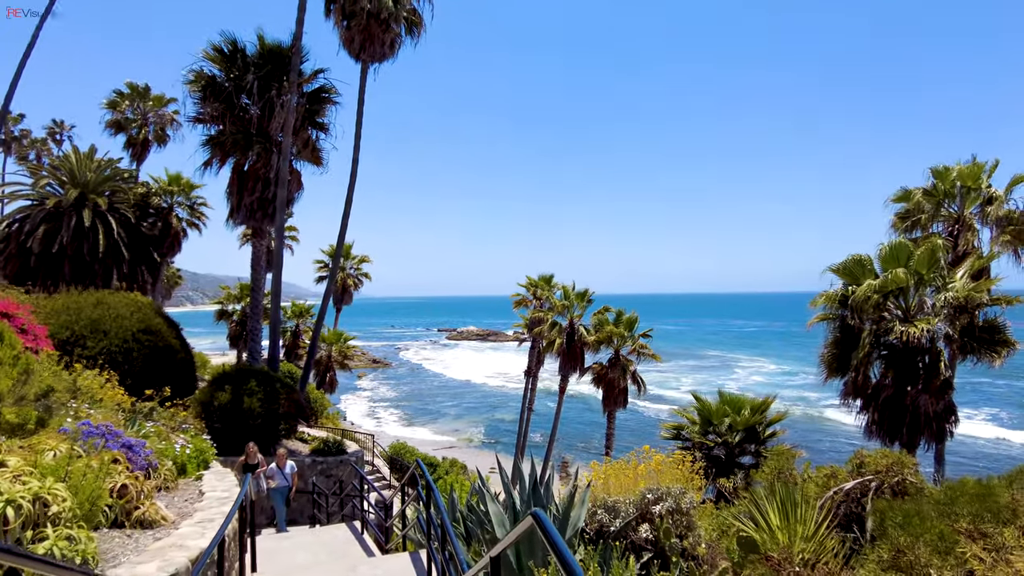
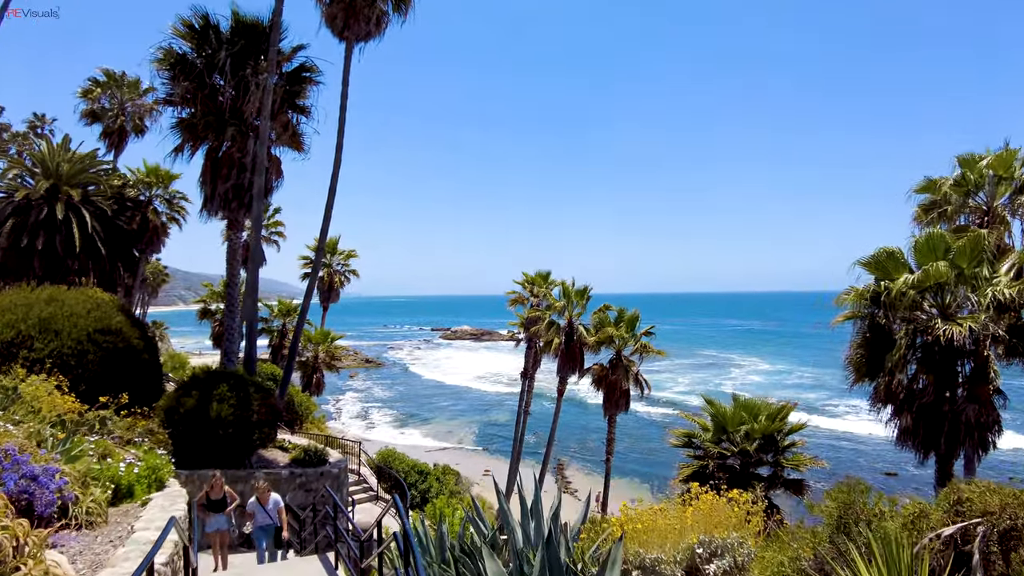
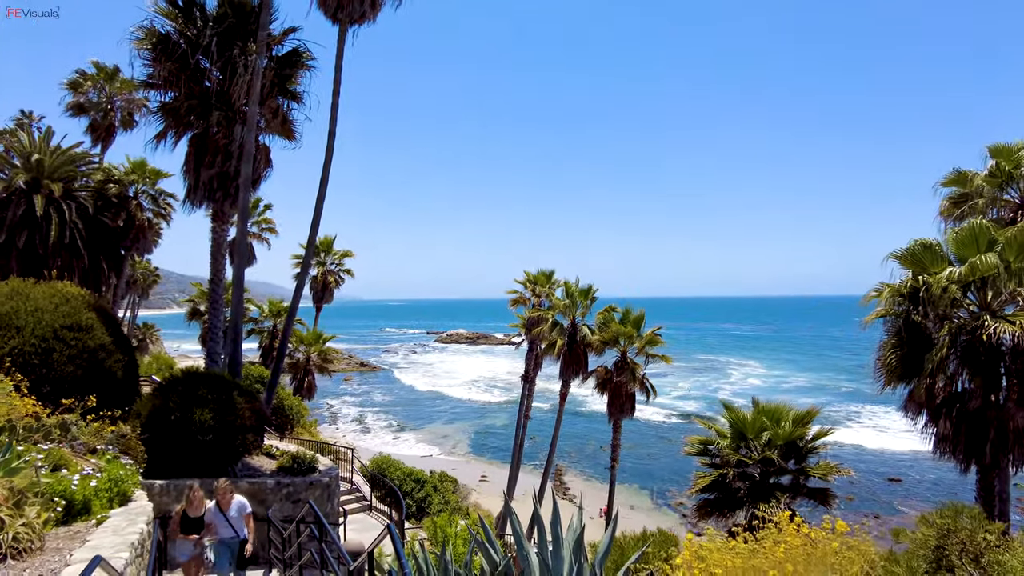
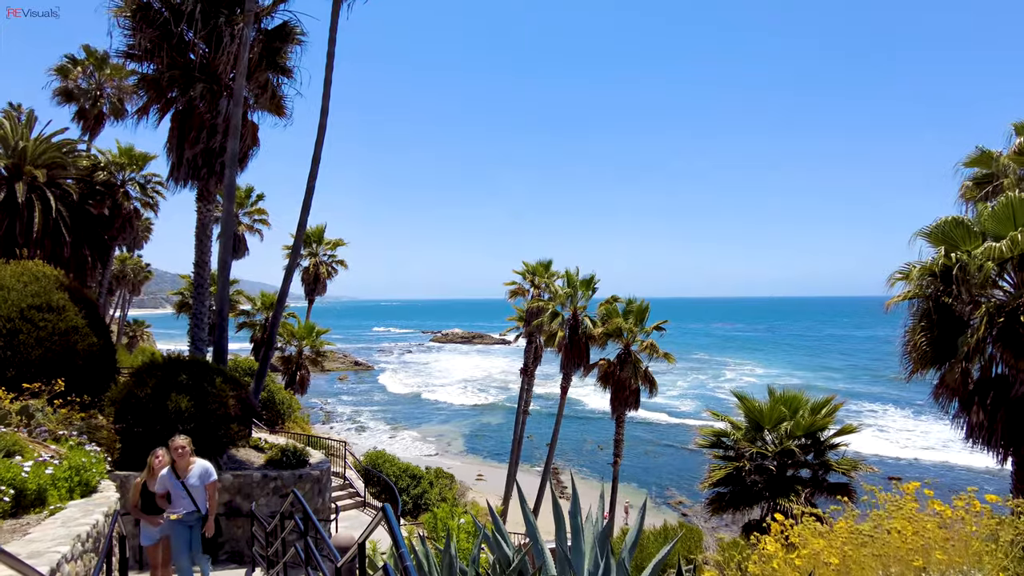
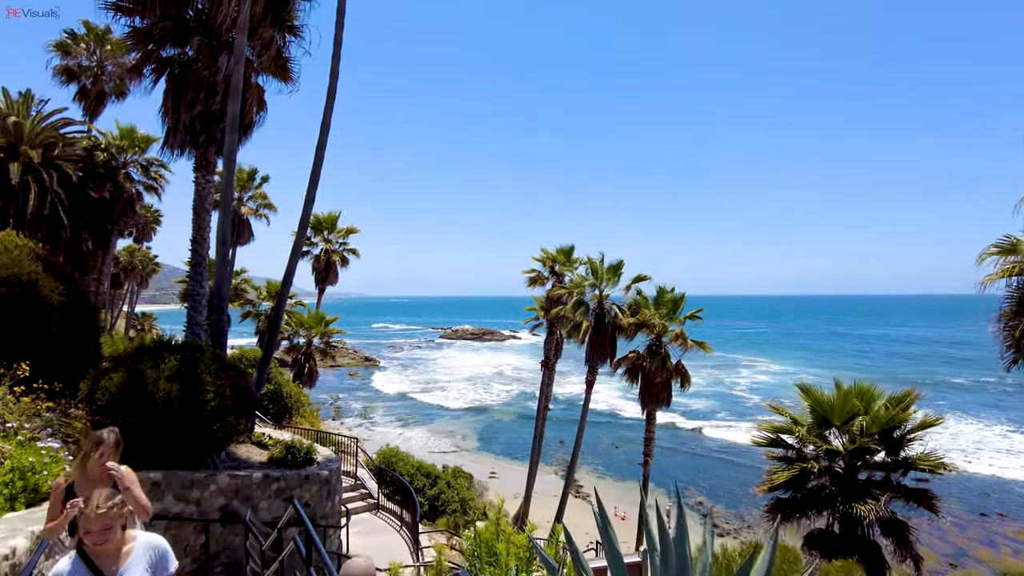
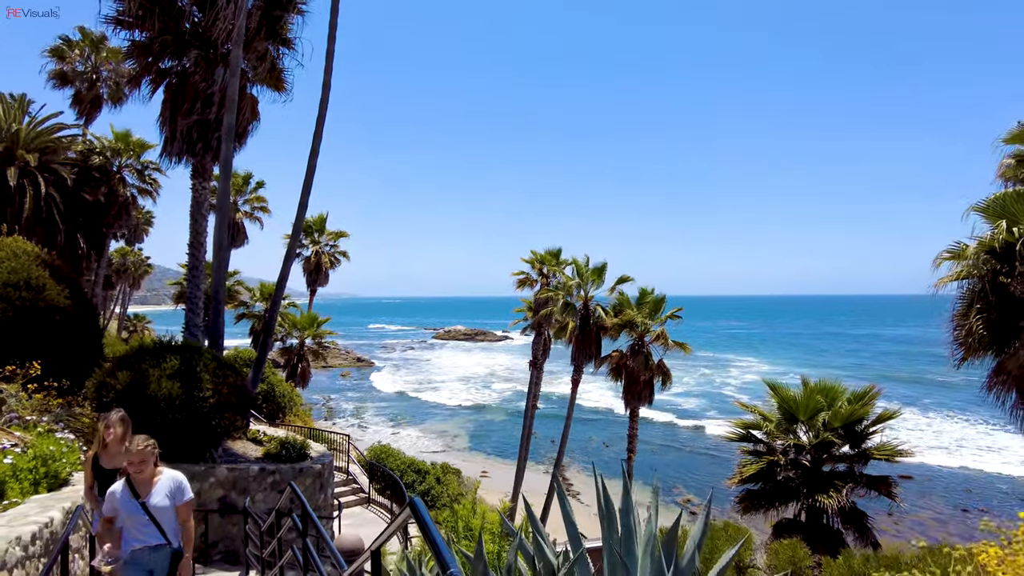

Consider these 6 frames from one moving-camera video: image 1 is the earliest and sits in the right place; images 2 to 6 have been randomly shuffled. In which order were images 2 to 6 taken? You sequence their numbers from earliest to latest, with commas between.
2, 3, 4, 6, 5
